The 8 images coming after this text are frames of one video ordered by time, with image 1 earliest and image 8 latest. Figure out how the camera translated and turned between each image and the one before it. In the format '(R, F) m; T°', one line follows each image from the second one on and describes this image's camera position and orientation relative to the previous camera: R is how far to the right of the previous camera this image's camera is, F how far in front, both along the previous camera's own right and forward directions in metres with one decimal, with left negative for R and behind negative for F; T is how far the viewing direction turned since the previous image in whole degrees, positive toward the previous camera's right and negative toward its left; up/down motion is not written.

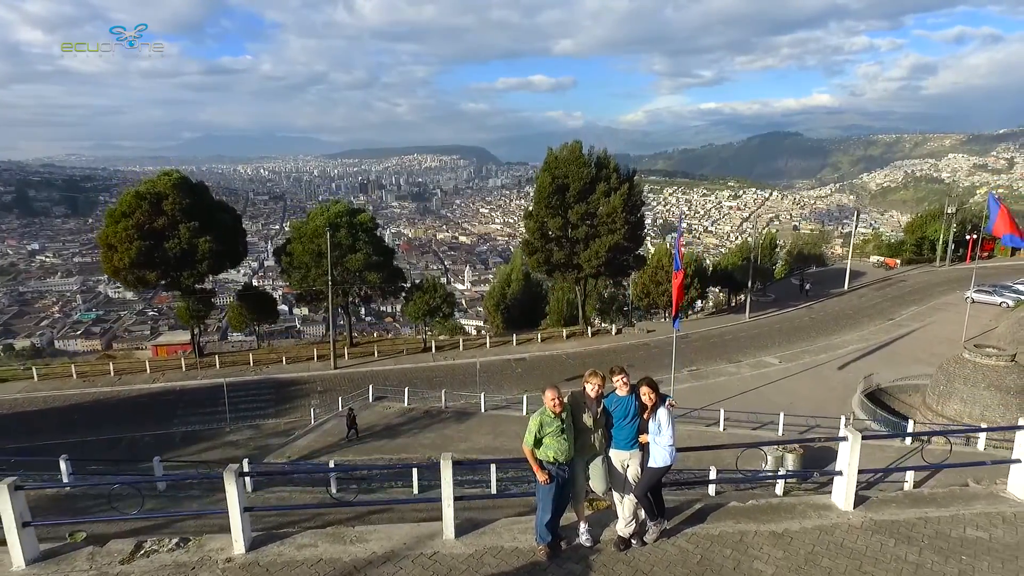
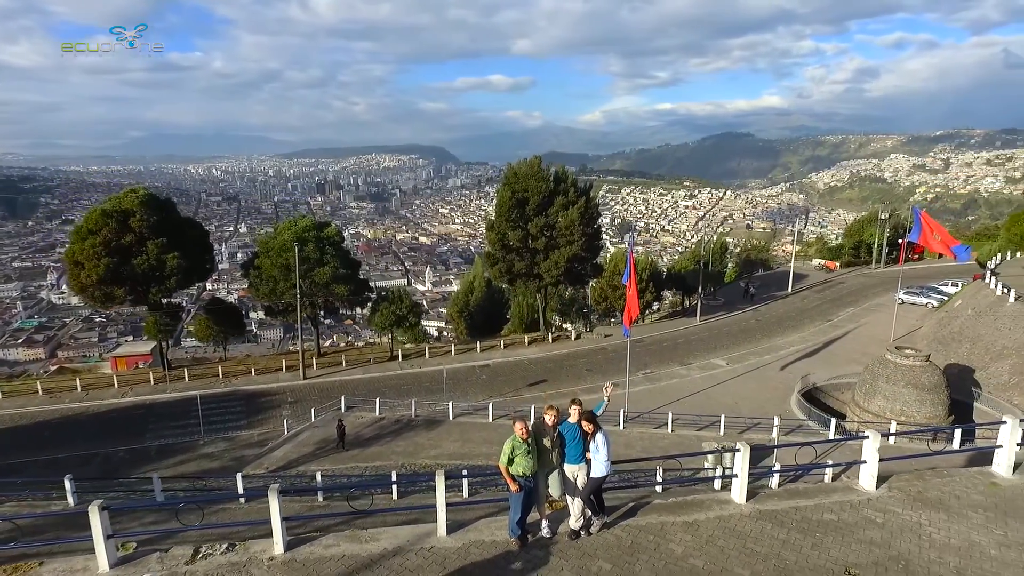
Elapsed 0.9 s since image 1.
(-0.1, -1.0) m; +4°
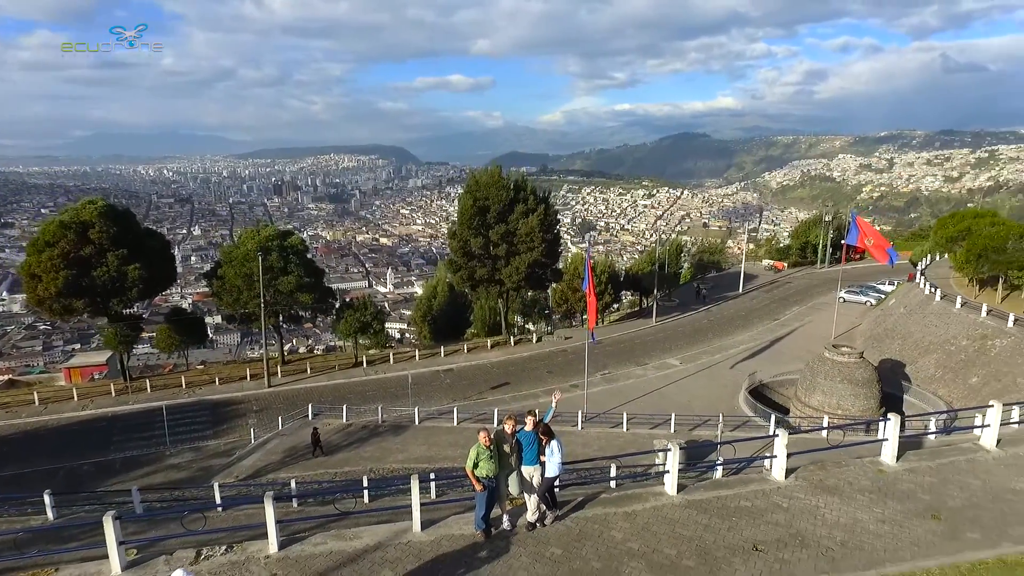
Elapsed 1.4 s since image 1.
(0.0, -0.7) m; +3°
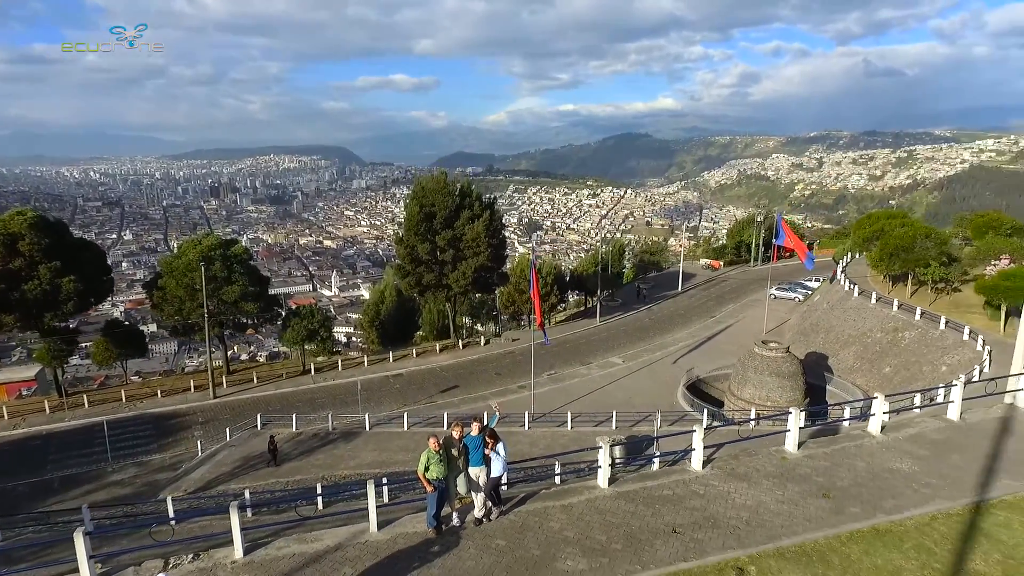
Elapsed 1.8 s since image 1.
(0.0, -0.5) m; +5°
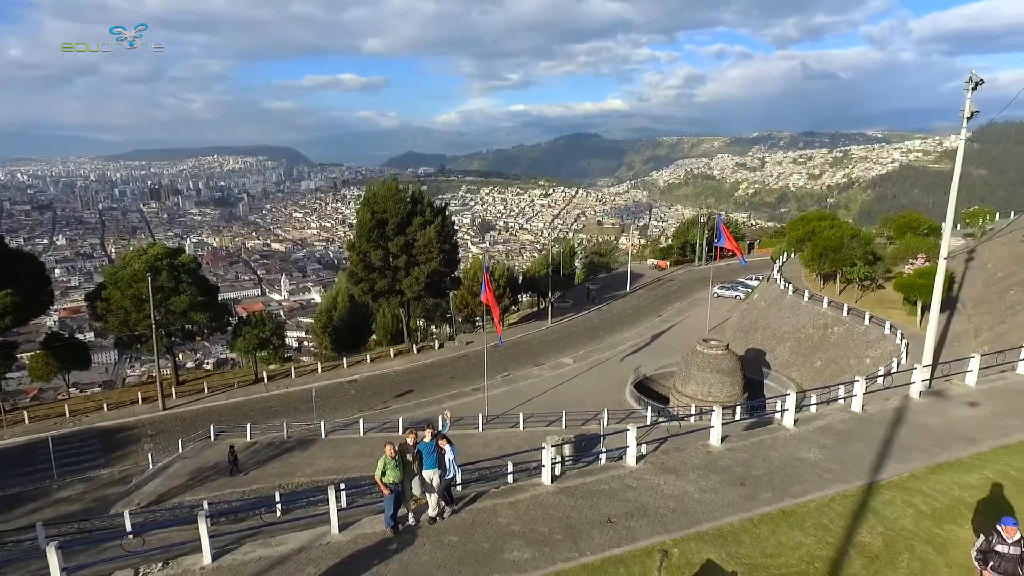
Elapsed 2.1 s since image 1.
(+0.1, -0.5) m; +4°
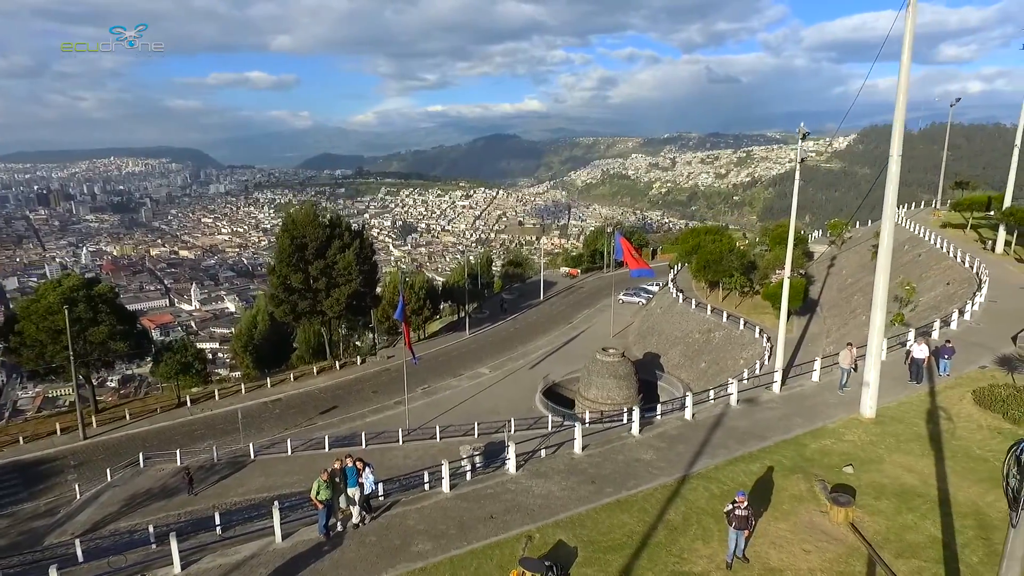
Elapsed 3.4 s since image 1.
(+0.3, -2.0) m; +7°
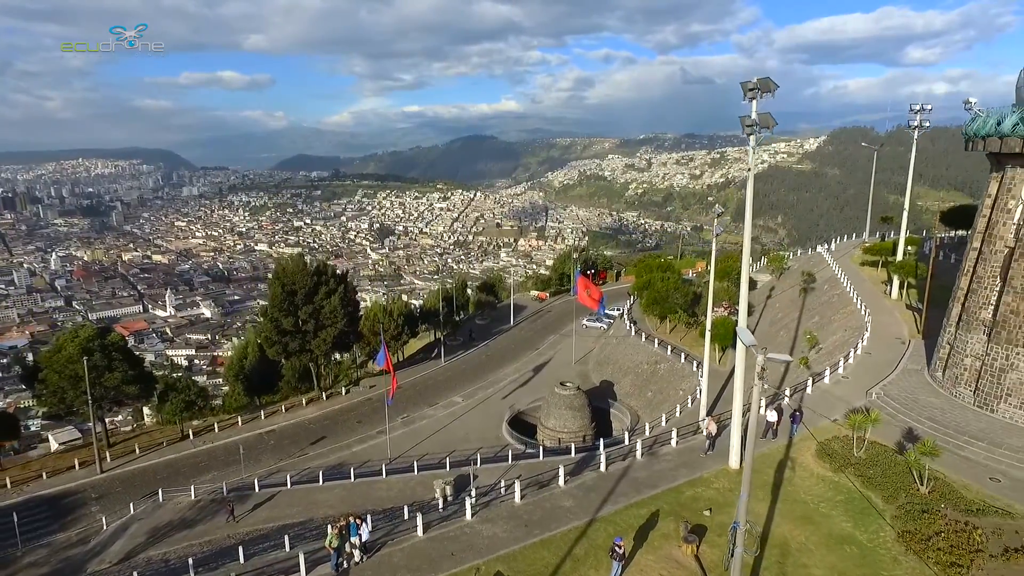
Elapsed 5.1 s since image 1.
(+0.5, -3.4) m; +2°
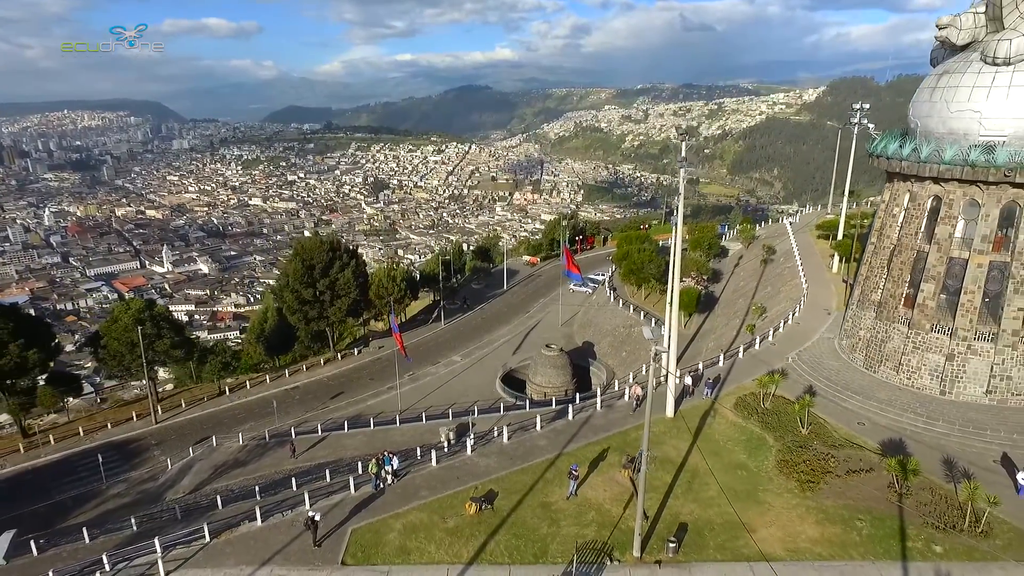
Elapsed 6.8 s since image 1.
(+0.2, -4.0) m; 0°
